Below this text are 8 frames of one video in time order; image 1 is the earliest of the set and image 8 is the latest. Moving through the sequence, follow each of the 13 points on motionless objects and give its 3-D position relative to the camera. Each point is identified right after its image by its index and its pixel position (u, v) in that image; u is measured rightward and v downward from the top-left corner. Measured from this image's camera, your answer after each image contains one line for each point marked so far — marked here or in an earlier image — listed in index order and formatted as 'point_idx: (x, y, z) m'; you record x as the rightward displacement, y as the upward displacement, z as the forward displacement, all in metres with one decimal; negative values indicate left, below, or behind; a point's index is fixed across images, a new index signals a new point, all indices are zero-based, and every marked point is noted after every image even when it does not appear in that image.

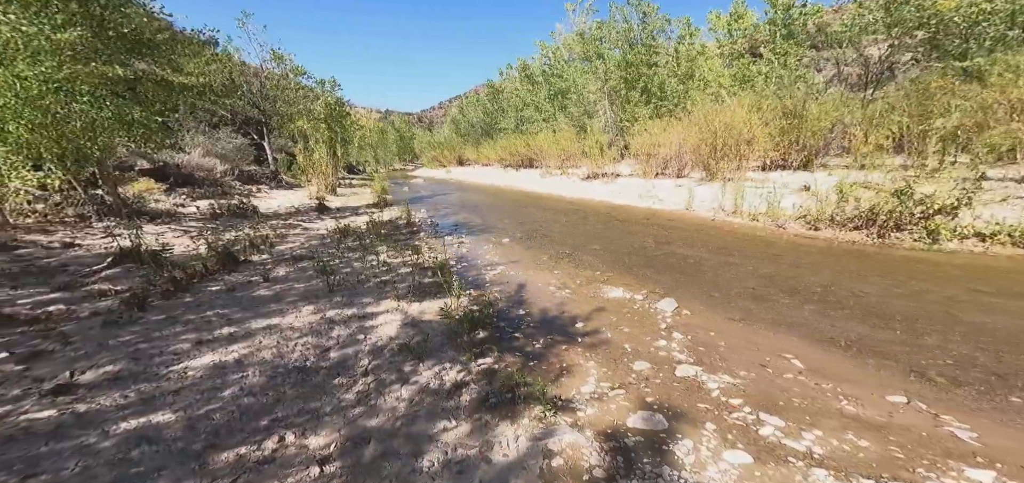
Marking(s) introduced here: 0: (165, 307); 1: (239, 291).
0: (-3.0, -0.8, +4.1) m
1: (-2.8, -0.7, +4.7) m
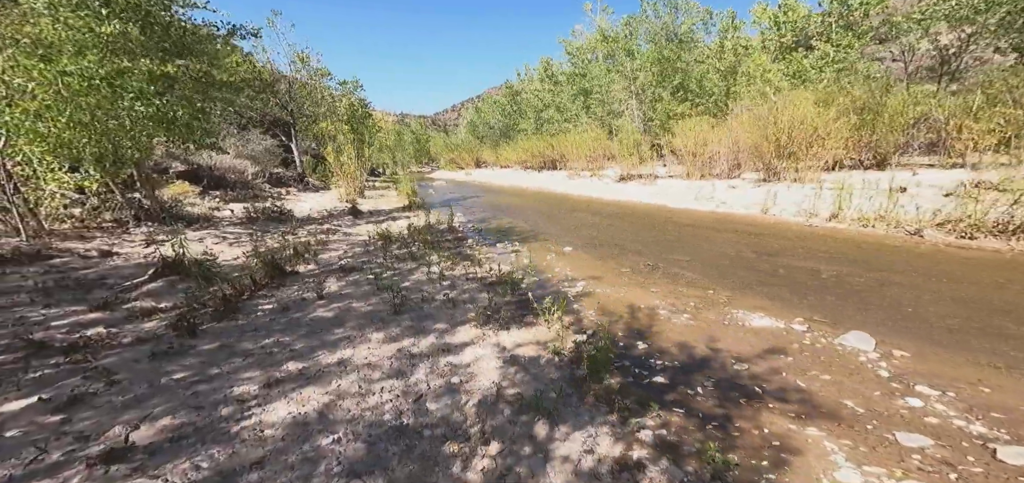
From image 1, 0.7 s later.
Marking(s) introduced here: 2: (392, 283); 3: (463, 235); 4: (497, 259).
0: (-2.3, -0.9, +3.6) m
1: (-2.0, -0.8, +4.2) m
2: (-1.5, -0.6, +5.4) m
3: (-1.0, +0.1, +9.3) m
4: (-0.2, -0.3, +6.3) m
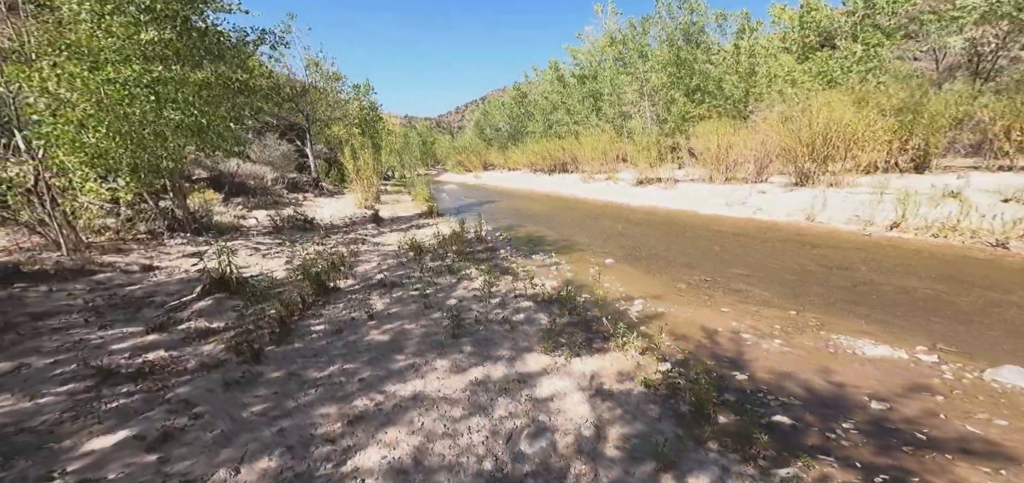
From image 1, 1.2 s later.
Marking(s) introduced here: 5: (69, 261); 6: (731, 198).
0: (-1.7, -1.0, +3.5) m
1: (-1.5, -0.9, +4.1) m
2: (-0.9, -0.7, +5.3) m
3: (-0.4, -0.1, +9.1) m
4: (+0.3, -0.4, +6.1) m
5: (-5.7, -0.2, +5.8) m
6: (+5.9, +1.2, +12.2) m
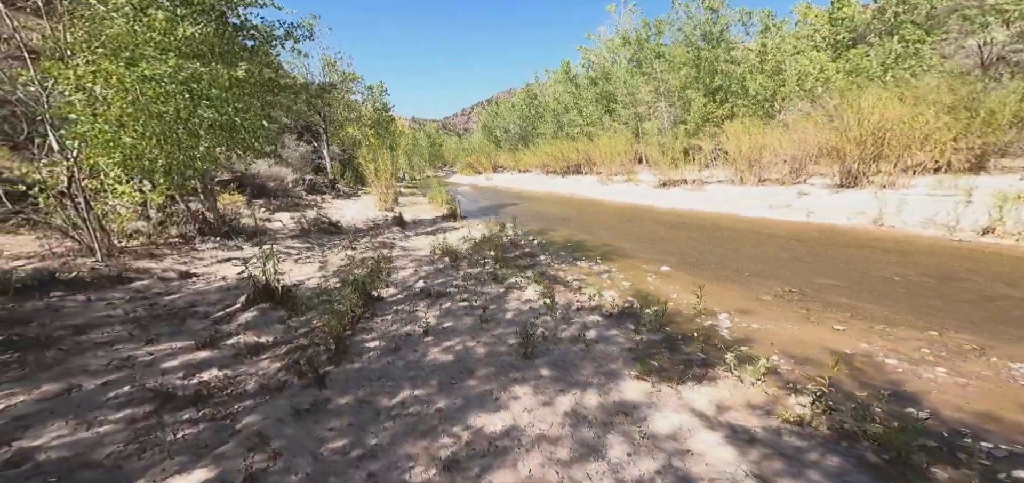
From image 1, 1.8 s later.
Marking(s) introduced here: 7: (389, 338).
0: (-1.1, -1.1, +3.2) m
1: (-0.8, -1.0, +3.8) m
2: (-0.2, -0.8, +4.9) m
3: (+0.4, -0.2, +8.7) m
4: (+1.0, -0.5, +5.8) m
5: (-5.0, -0.3, +5.6) m
6: (+6.7, +1.1, +11.7) m
7: (-1.3, -0.9, +4.3) m
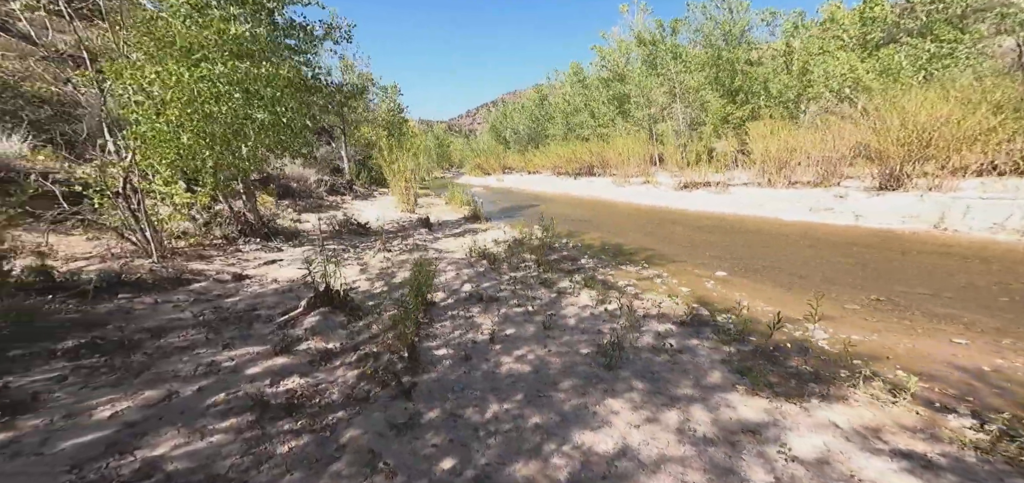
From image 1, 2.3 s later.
0: (-0.5, -1.1, +3.1) m
1: (-0.2, -1.0, +3.7) m
2: (+0.4, -0.8, +4.8) m
3: (+1.1, -0.2, +8.6) m
4: (+1.7, -0.6, +5.6) m
5: (-4.4, -0.3, +5.6) m
6: (+7.5, +1.0, +11.5) m
7: (-0.6, -1.0, +4.2) m
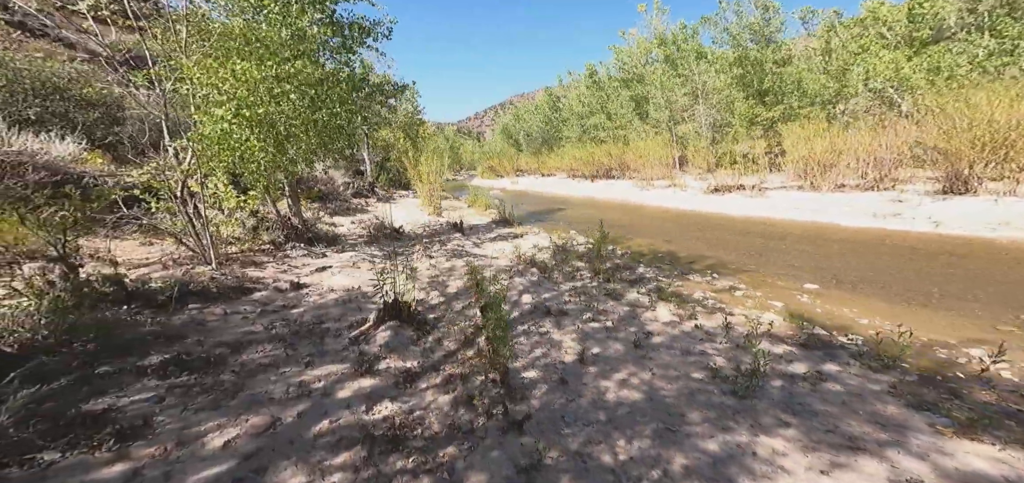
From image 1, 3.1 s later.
0: (+0.3, -1.3, +2.8) m
1: (+0.7, -1.2, +3.4) m
2: (+1.3, -0.9, +4.5) m
3: (+2.1, -0.4, +8.3) m
4: (+2.6, -0.7, +5.3) m
5: (-3.5, -0.4, +5.3) m
6: (+8.5, +0.8, +11.0) m
7: (+0.2, -1.1, +3.9) m
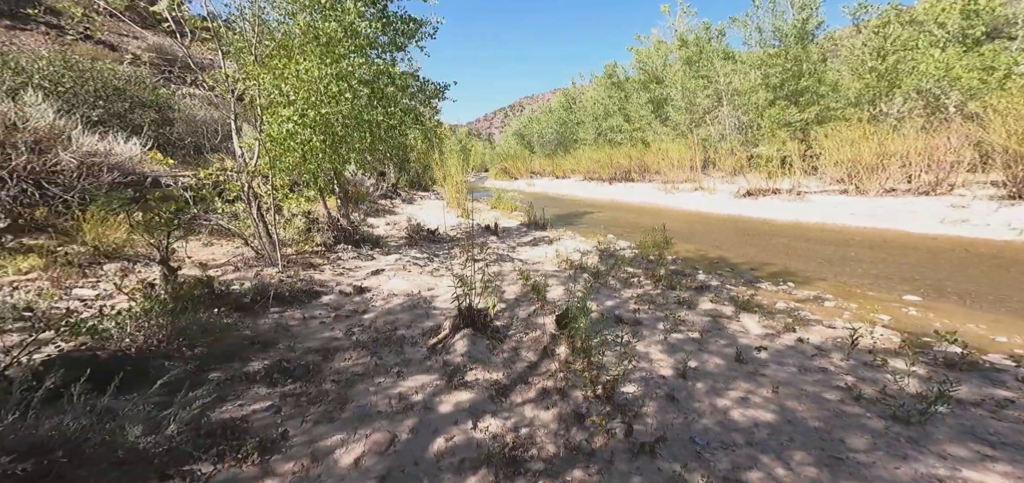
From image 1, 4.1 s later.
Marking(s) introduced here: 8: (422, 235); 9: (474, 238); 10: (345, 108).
0: (+1.1, -1.3, +2.5) m
1: (+1.5, -1.2, +3.1) m
2: (+2.1, -1.0, +4.2) m
3: (+3.0, -0.5, +8.0) m
4: (+3.5, -0.8, +5.0) m
5: (-2.6, -0.5, +5.2) m
6: (+9.6, +0.7, +10.5) m
7: (+1.1, -1.1, +3.7) m
8: (-2.2, +0.1, +11.4) m
9: (-0.9, +0.1, +13.0) m
10: (-2.2, +1.7, +6.0) m
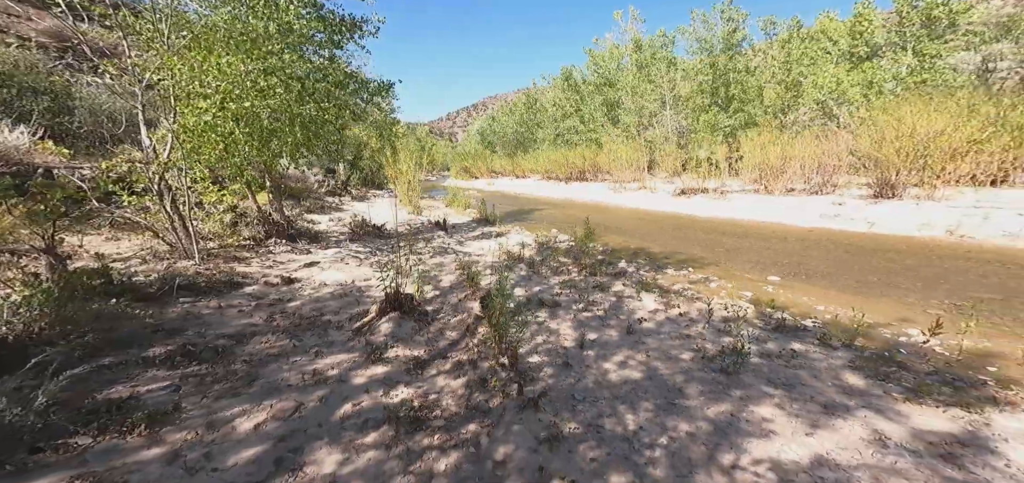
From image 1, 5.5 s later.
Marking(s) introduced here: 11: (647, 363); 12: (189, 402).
0: (+0.5, -1.2, +3.0) m
1: (+0.7, -1.1, +3.6) m
2: (+1.3, -0.9, +4.8) m
3: (+1.9, -0.3, +8.6) m
4: (+2.6, -0.6, +5.6) m
5: (-3.5, -0.3, +5.3) m
6: (+8.2, +0.8, +11.7) m
7: (+0.3, -1.0, +4.1) m
8: (-3.7, +0.3, +11.5) m
9: (-2.5, +0.3, +13.2) m
10: (-3.2, +1.9, +6.2) m
11: (+1.1, -1.0, +3.7) m
12: (-2.1, -1.0, +3.0) m
